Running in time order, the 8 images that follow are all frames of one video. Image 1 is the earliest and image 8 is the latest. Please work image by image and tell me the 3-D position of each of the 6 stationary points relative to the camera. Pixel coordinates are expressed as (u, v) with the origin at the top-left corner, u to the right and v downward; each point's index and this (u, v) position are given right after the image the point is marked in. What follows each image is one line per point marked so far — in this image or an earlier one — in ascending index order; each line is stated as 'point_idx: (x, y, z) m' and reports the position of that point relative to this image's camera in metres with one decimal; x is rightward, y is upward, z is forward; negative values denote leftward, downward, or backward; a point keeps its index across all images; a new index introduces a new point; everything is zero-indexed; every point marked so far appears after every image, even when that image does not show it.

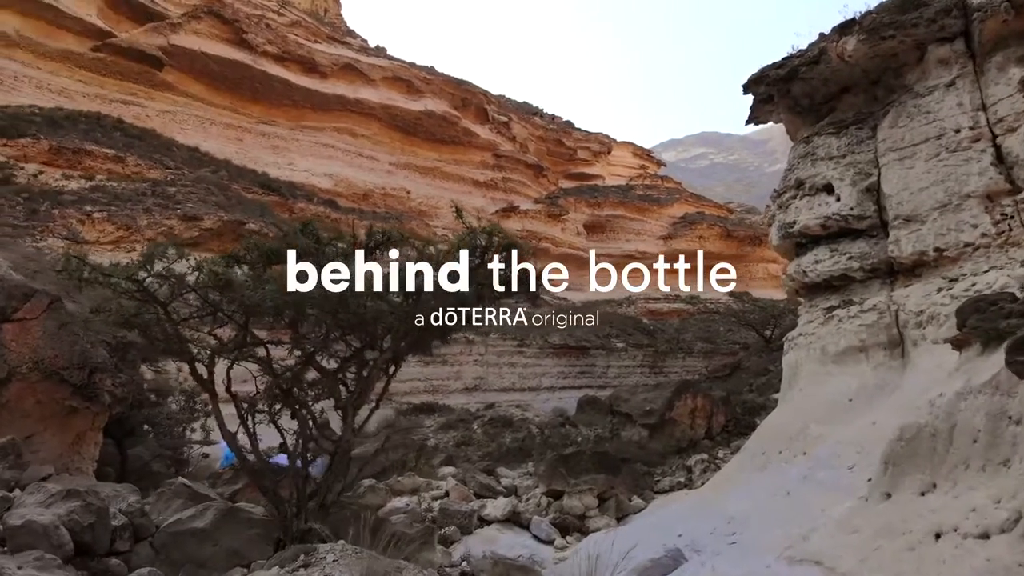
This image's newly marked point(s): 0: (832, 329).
0: (+2.5, -0.3, +7.0) m
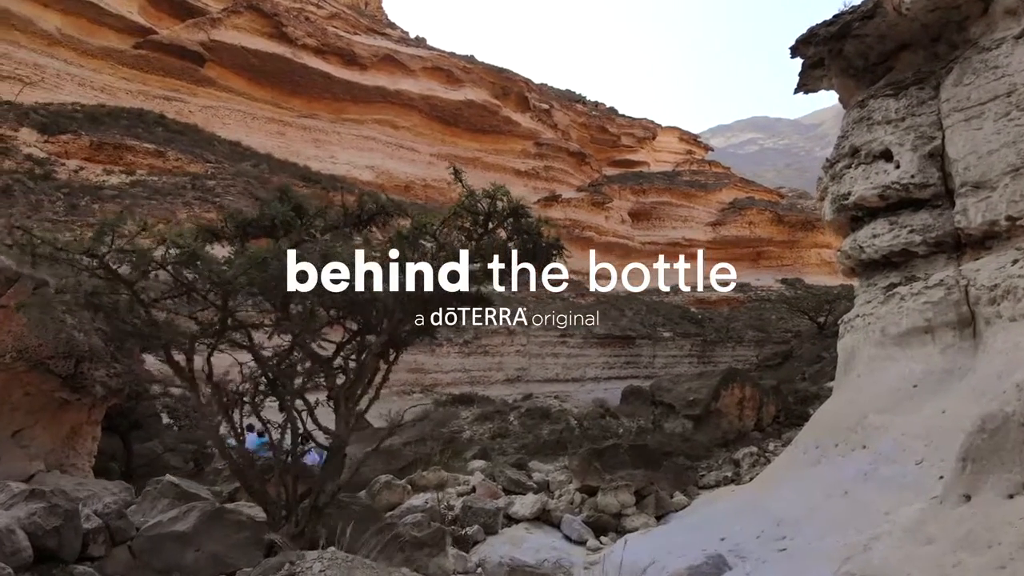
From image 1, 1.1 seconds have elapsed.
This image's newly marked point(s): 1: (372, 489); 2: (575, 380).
0: (+2.7, -0.1, +6.3) m
1: (-1.0, -1.4, +6.5) m
2: (+1.3, -1.8, +17.4) m
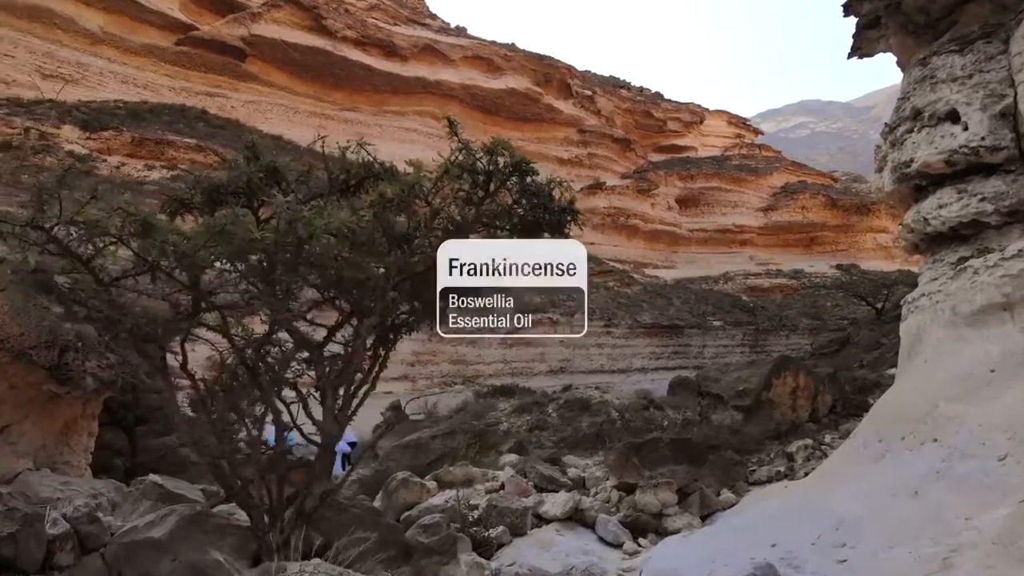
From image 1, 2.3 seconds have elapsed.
0: (+2.8, 0.0, +5.6) m
1: (-0.8, -1.3, +6.0) m
2: (+2.1, -1.6, +16.8) m
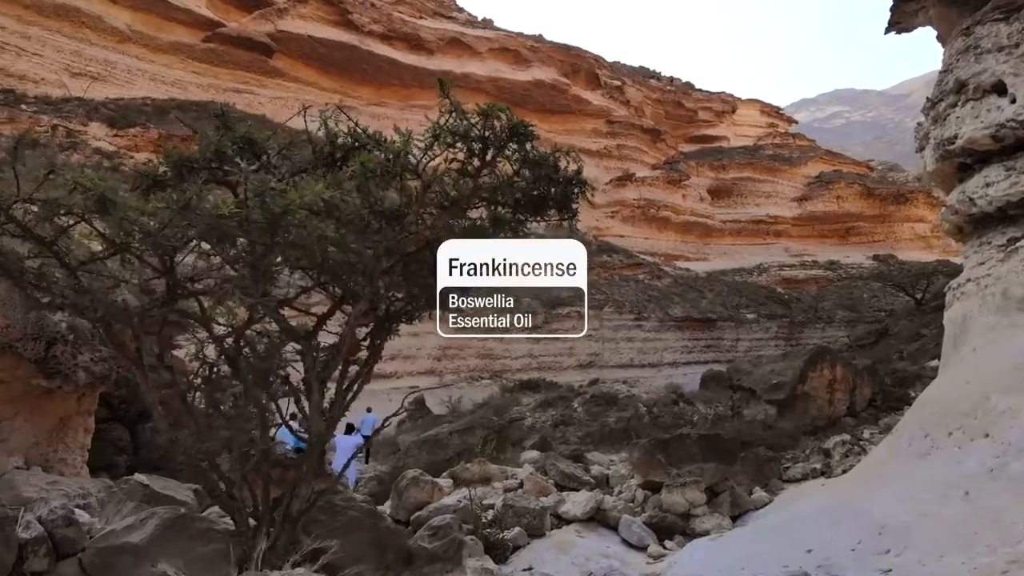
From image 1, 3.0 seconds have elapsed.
0: (+2.9, +0.1, +5.1) m
1: (-0.7, -1.3, +5.7) m
2: (+2.6, -1.4, +16.4) m
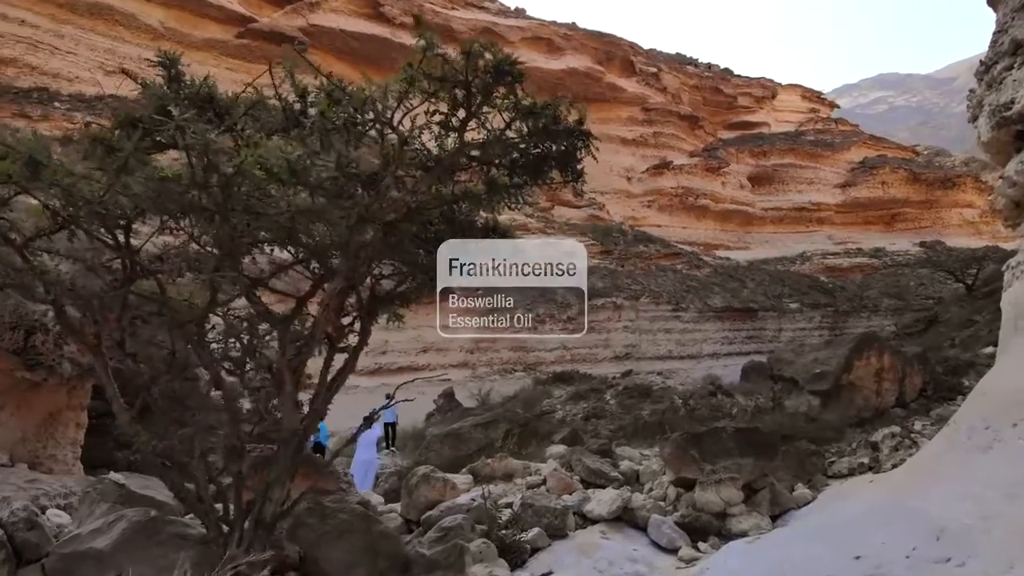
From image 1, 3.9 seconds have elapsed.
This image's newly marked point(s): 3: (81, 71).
0: (+3.0, +0.3, +4.6) m
1: (-0.6, -1.2, +5.3) m
2: (+3.2, -1.2, +15.8) m
3: (-8.1, +4.0, +16.4) m
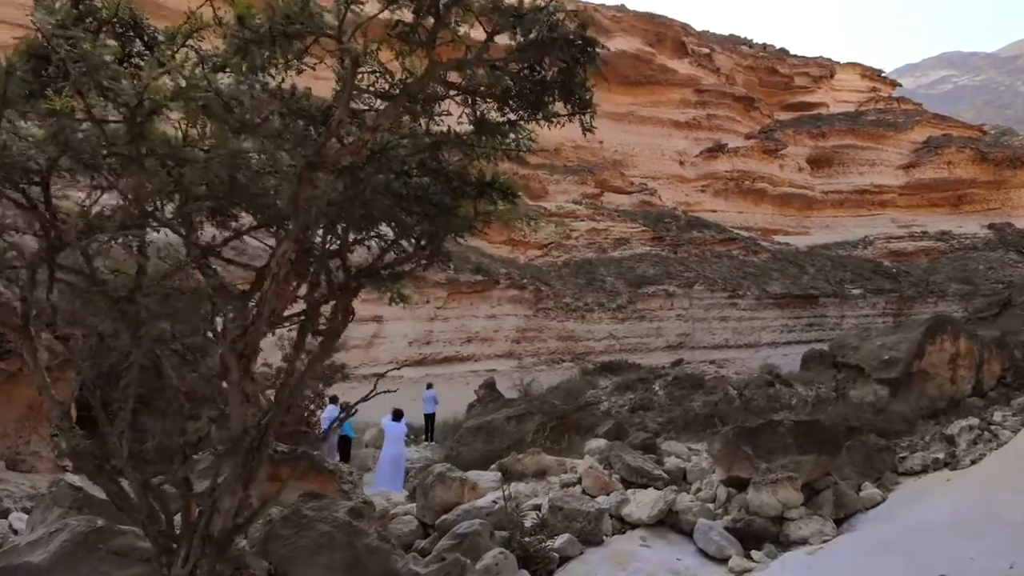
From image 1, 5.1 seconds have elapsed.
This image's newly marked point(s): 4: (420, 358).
0: (+3.1, +0.4, +3.8) m
1: (-0.5, -1.0, +4.8) m
2: (+4.0, -1.0, +15.1) m
3: (-7.3, +4.2, +16.2) m
4: (-1.2, -1.0, +12.5) m
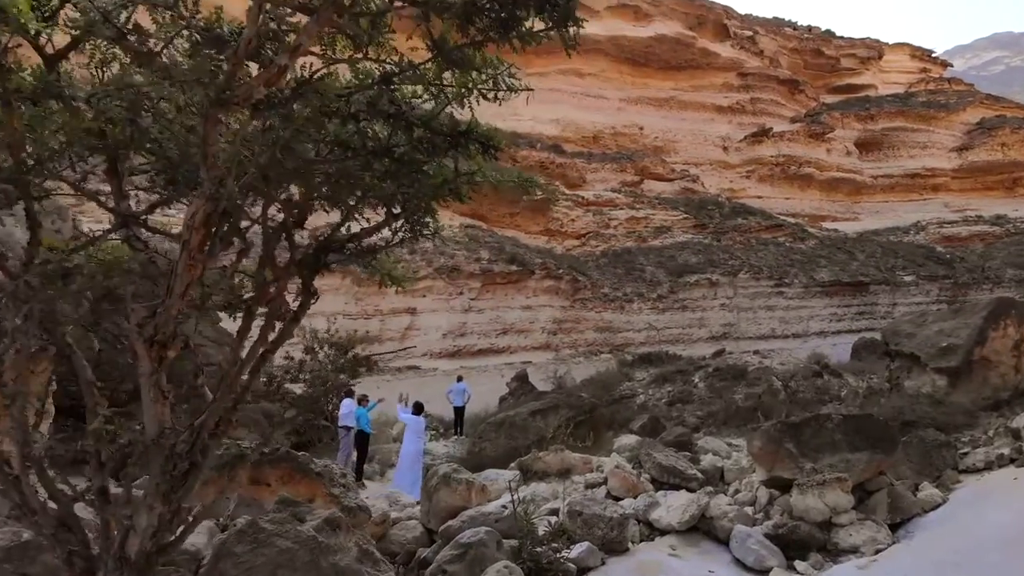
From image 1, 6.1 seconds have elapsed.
0: (+3.1, +0.5, +3.2) m
1: (-0.4, -1.0, +4.3) m
2: (+4.5, -0.7, +14.4) m
3: (-6.7, +4.3, +16.1) m
4: (-0.8, -0.9, +12.1) m
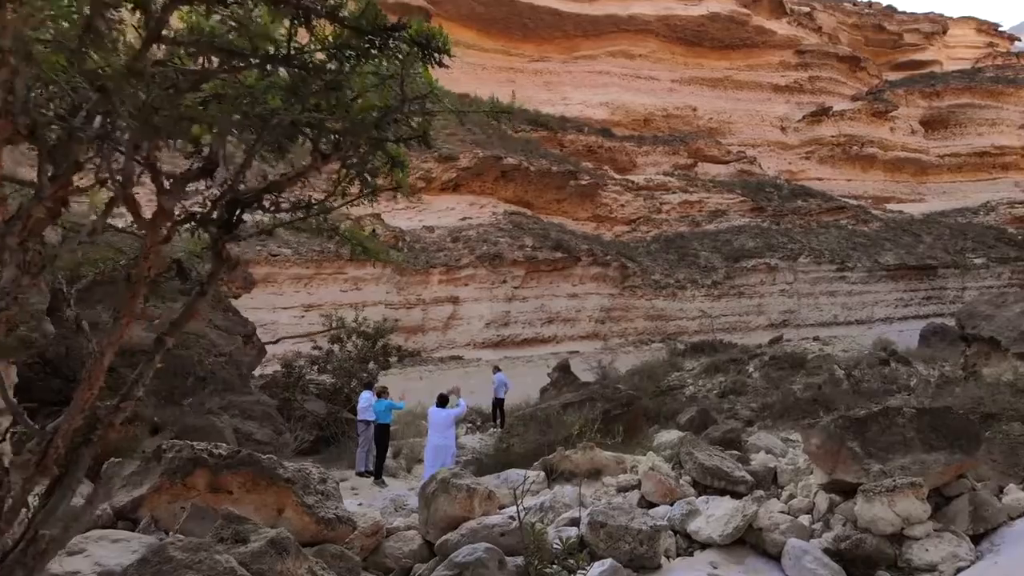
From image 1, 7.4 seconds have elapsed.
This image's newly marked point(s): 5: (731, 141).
0: (+3.0, +0.7, +2.4) m
1: (-0.3, -0.9, +3.8) m
2: (+5.2, -0.5, +13.5) m
3: (-6.0, +4.4, +15.8) m
4: (-0.2, -0.7, +11.5) m
5: (+4.5, +3.1, +18.6) m
